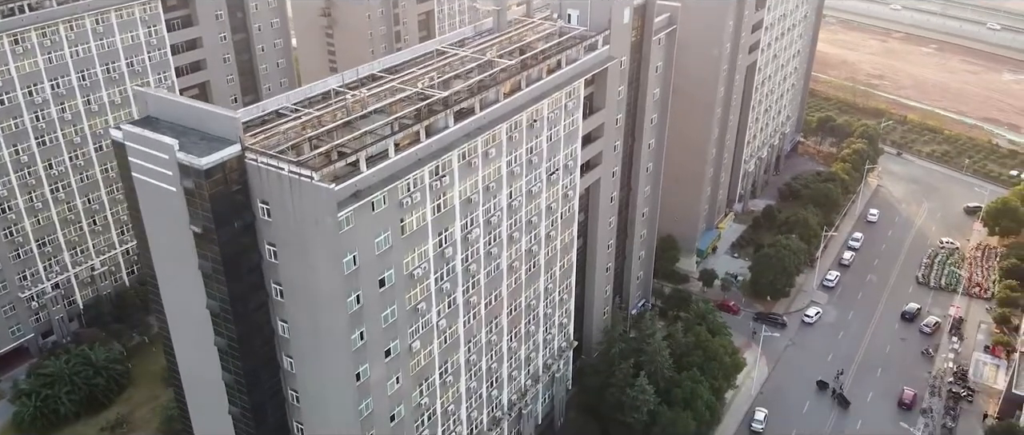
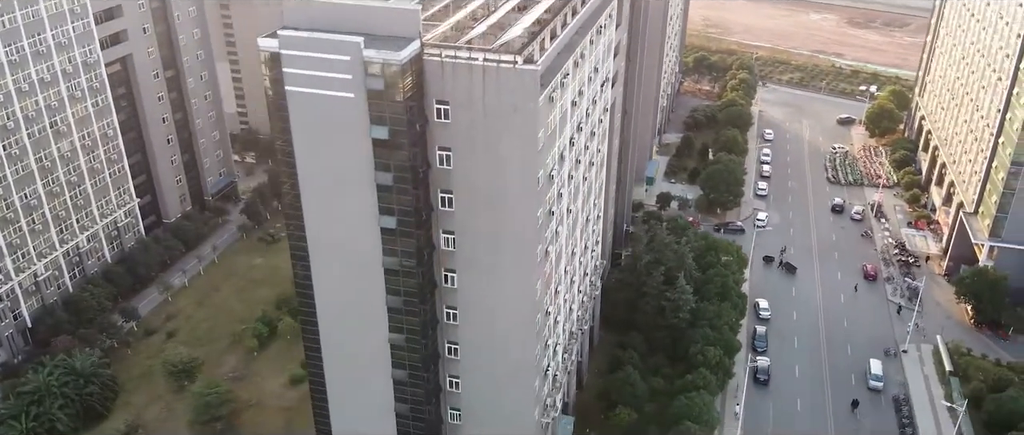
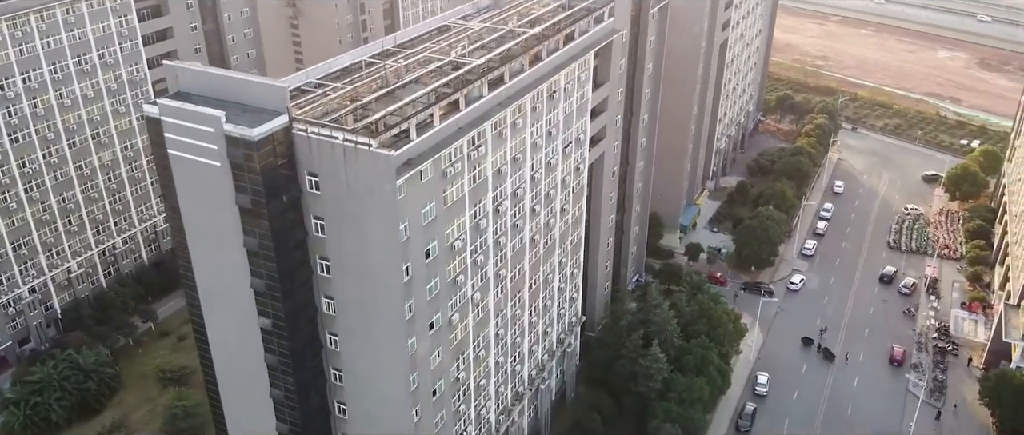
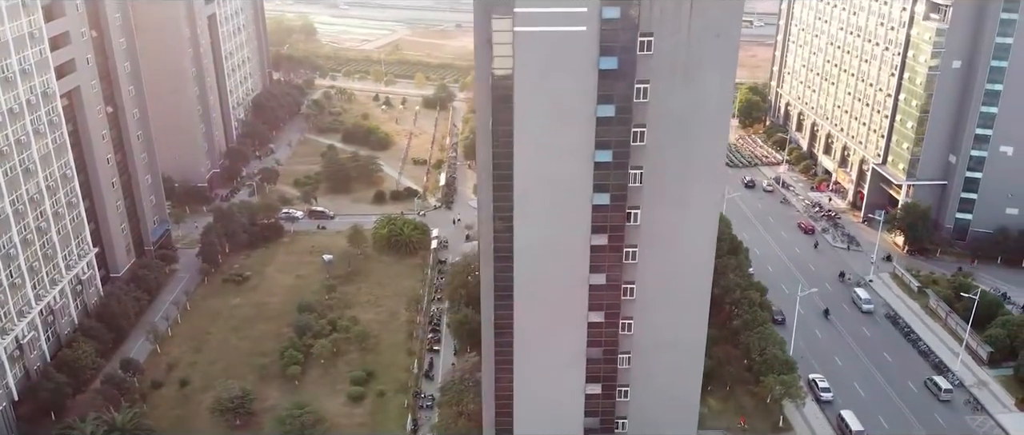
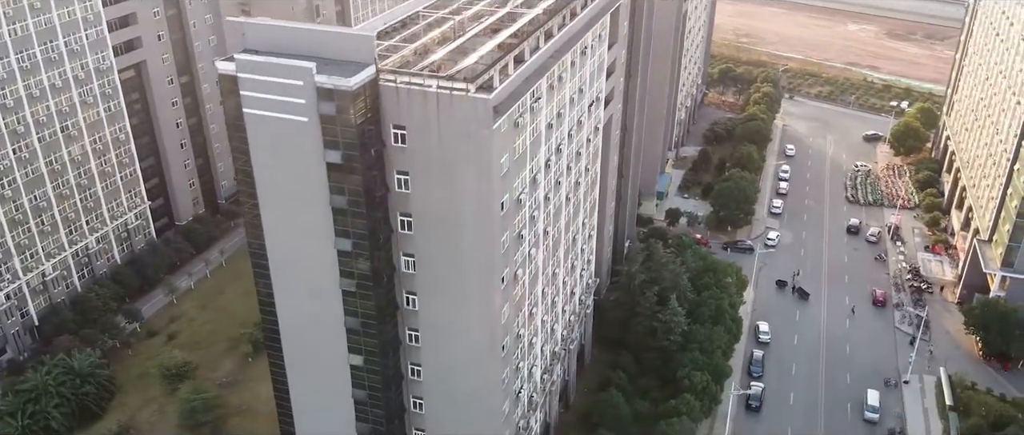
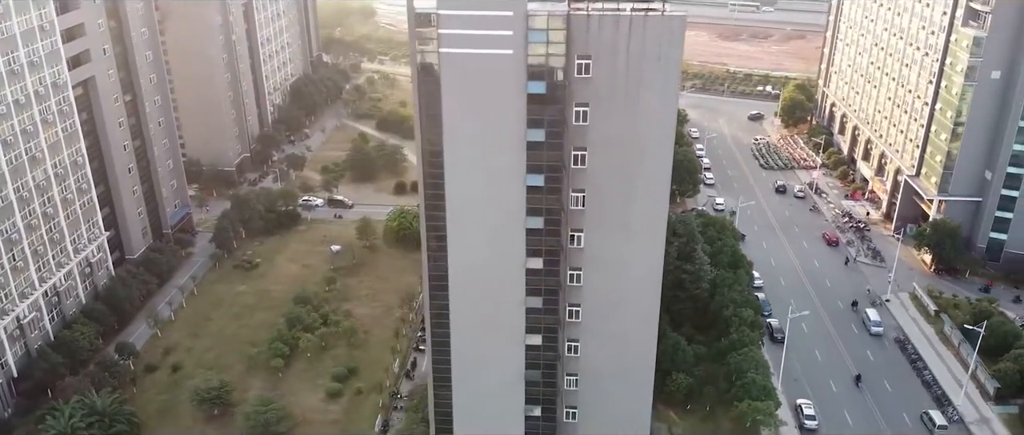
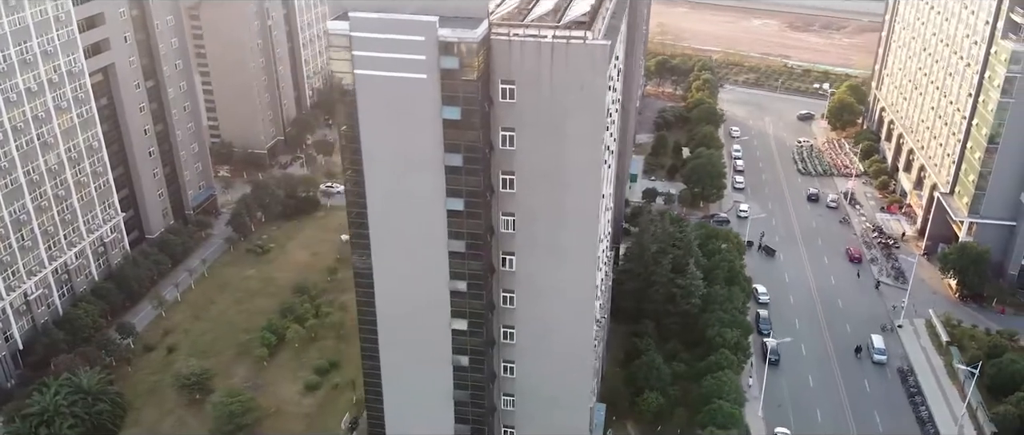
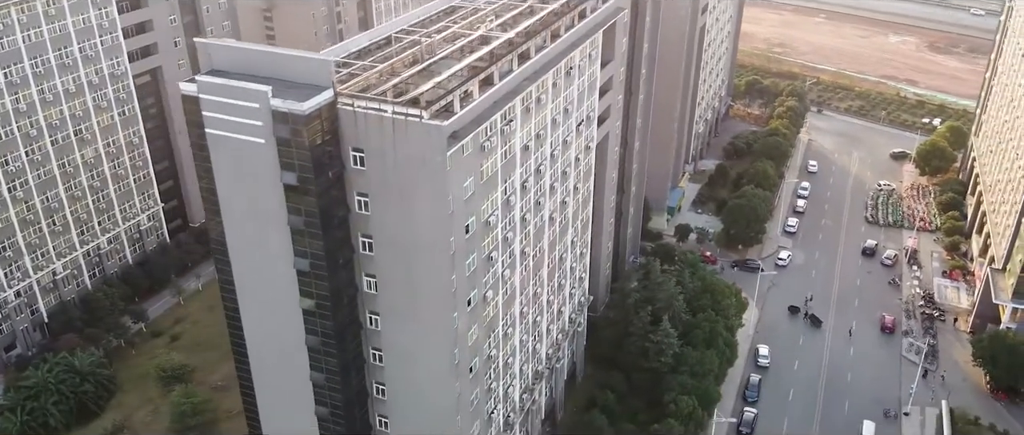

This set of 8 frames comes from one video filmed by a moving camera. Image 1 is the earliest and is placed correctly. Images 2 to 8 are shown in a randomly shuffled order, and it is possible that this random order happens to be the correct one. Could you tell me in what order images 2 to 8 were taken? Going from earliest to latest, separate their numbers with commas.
3, 8, 5, 2, 7, 6, 4
